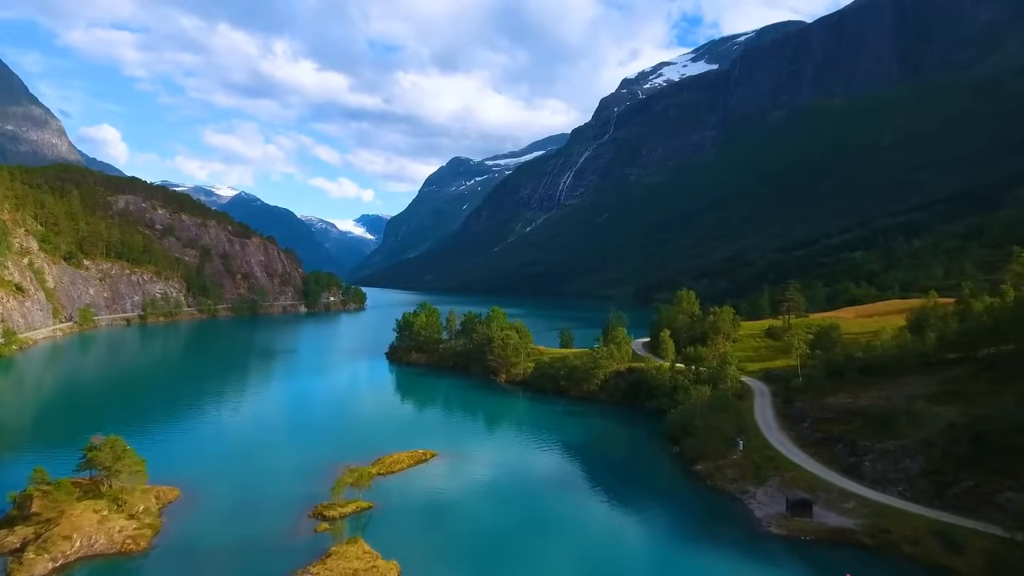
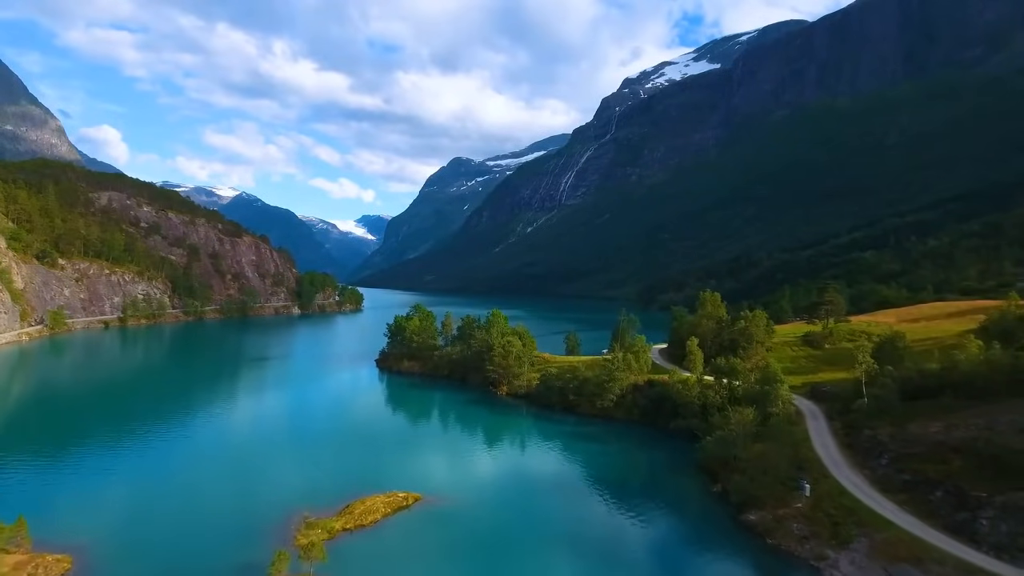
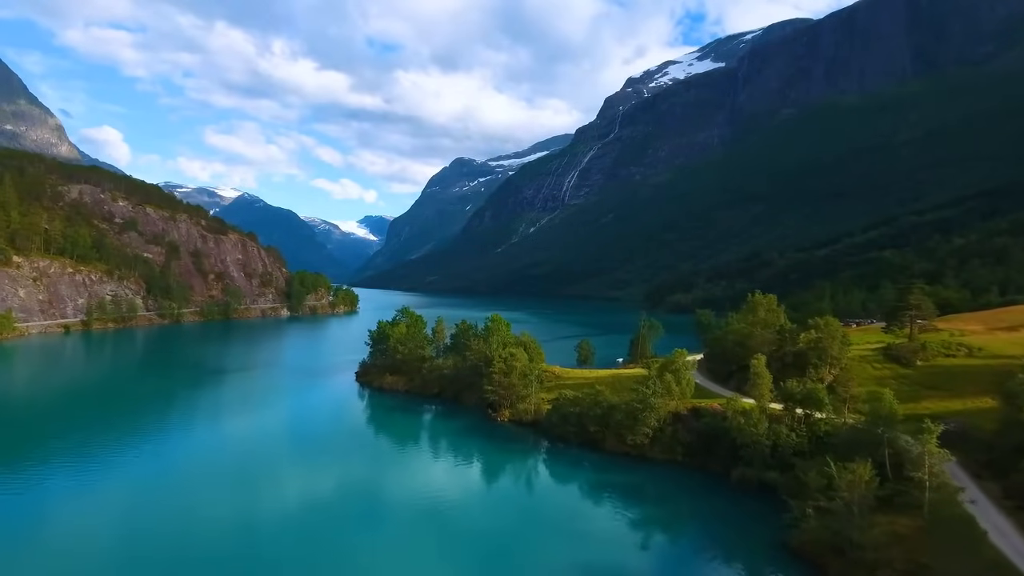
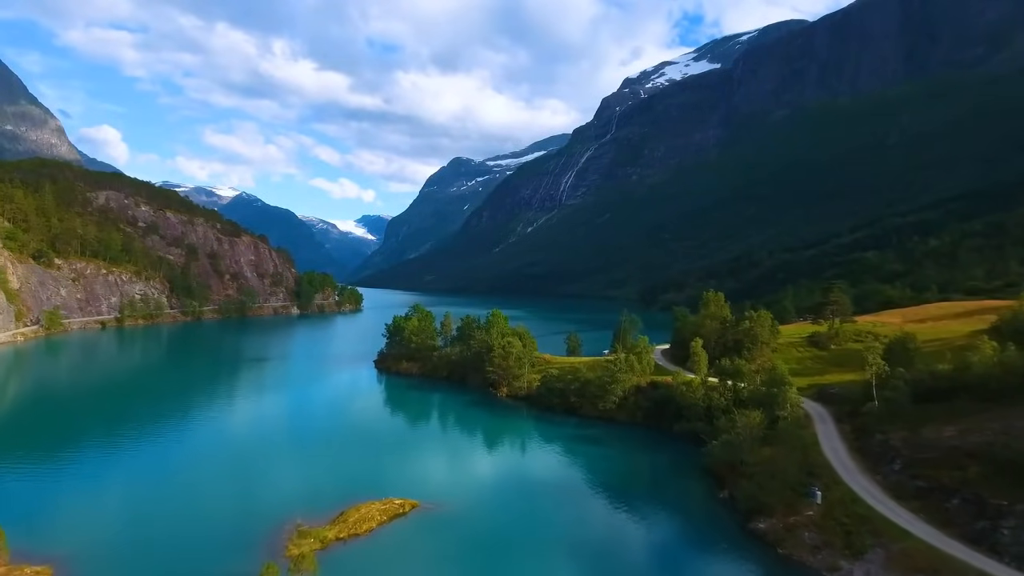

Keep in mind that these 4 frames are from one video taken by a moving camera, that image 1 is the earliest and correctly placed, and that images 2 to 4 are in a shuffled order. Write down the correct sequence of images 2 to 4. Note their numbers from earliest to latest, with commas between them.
2, 4, 3
